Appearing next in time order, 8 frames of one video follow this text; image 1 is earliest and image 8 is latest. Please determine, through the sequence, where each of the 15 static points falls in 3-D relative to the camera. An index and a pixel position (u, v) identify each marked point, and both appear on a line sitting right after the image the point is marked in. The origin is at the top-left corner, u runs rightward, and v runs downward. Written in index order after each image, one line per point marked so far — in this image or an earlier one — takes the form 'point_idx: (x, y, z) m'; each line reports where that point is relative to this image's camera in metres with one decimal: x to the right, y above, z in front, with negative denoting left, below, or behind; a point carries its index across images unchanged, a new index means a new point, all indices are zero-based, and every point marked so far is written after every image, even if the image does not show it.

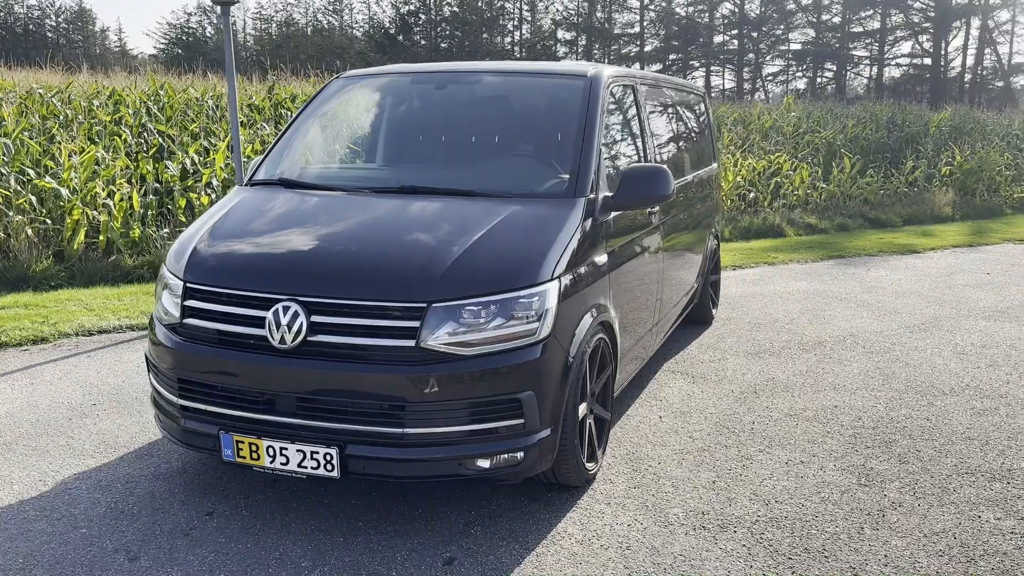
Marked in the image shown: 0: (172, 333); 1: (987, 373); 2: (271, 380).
0: (-1.2, -0.2, +3.0) m
1: (+2.6, -0.5, +4.8) m
2: (-0.8, -0.3, +2.8) m
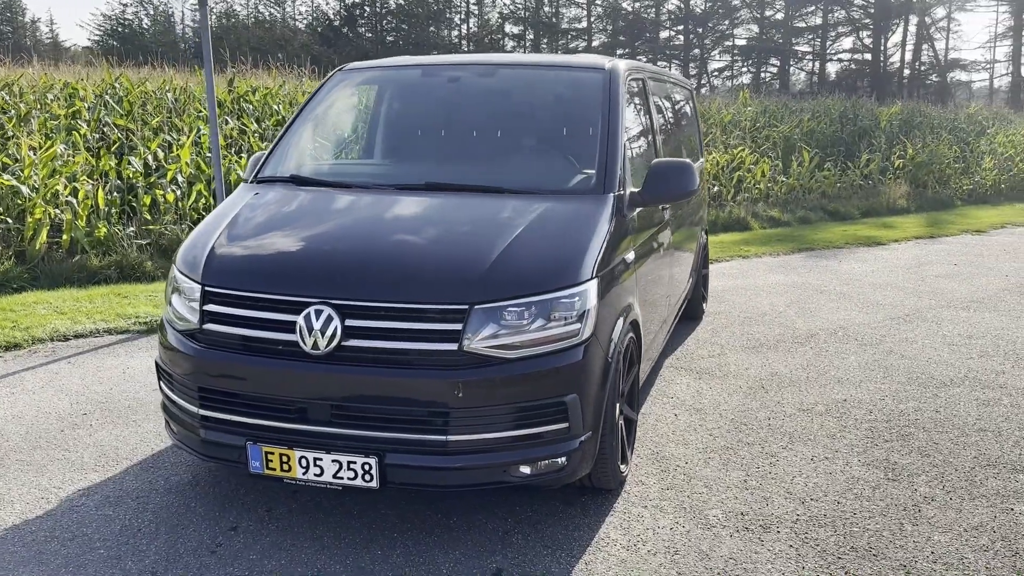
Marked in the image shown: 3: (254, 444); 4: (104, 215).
0: (-1.0, -0.2, +2.9) m
1: (+2.6, -0.4, +4.9) m
2: (-0.6, -0.3, +2.6) m
3: (-0.8, -0.5, +2.7) m
4: (-3.5, +0.6, +7.5) m
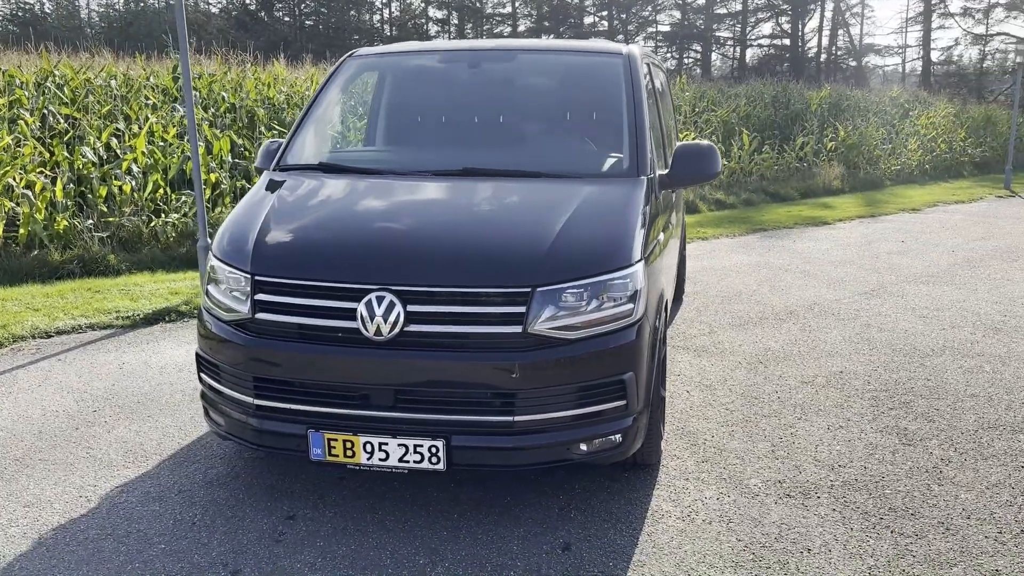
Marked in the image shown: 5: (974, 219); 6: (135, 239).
0: (-0.9, -0.1, +2.8) m
1: (+2.6, -0.3, +5.1) m
2: (-0.4, -0.3, +2.6) m
3: (-0.6, -0.4, +2.7) m
4: (-3.8, +0.7, +7.3) m
5: (+5.8, +0.9, +11.1) m
6: (-3.3, +0.4, +7.6) m
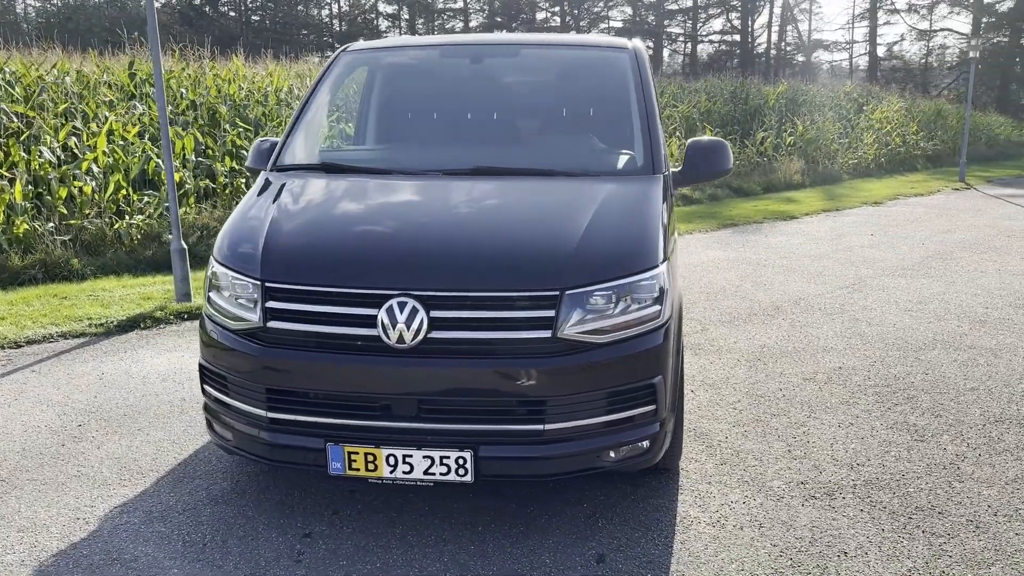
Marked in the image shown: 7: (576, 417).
0: (-0.8, -0.2, +2.7) m
1: (+2.6, -0.2, +5.2) m
2: (-0.4, -0.3, +2.5) m
3: (-0.5, -0.5, +2.6) m
4: (-3.9, +0.6, +7.0) m
5: (+5.5, +1.0, +11.3) m
6: (-3.5, +0.4, +7.3) m
7: (+0.2, -0.4, +2.6) m
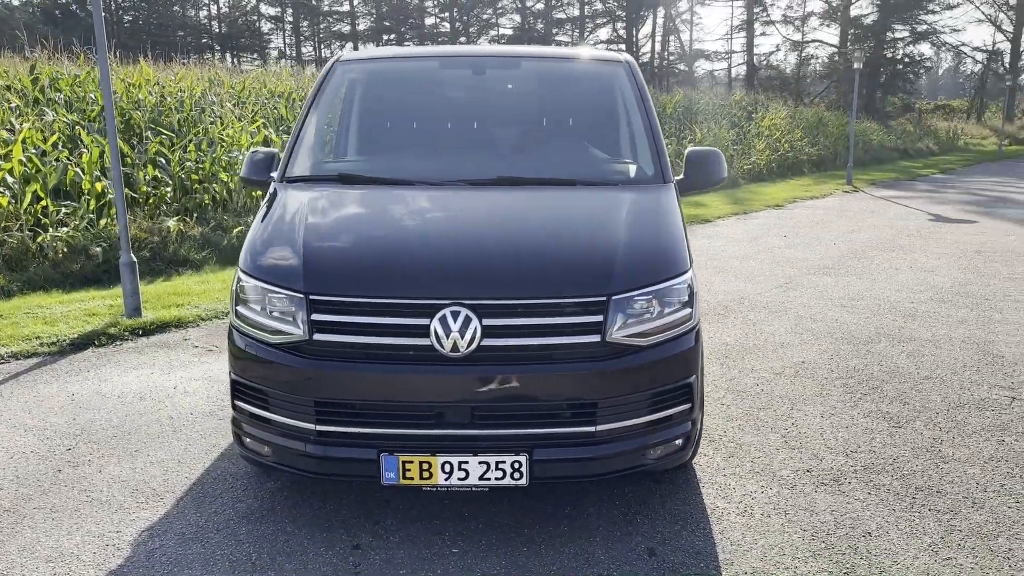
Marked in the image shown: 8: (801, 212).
0: (-0.7, -0.2, +2.7) m
1: (+2.3, -0.2, +5.6) m
2: (-0.2, -0.3, +2.5) m
3: (-0.4, -0.5, +2.6) m
4: (-4.3, +0.5, +6.5) m
5: (+4.4, +1.0, +12.0) m
6: (-3.9, +0.3, +6.9) m
7: (+0.3, -0.4, +2.7) m
8: (+4.0, +1.0, +12.1) m
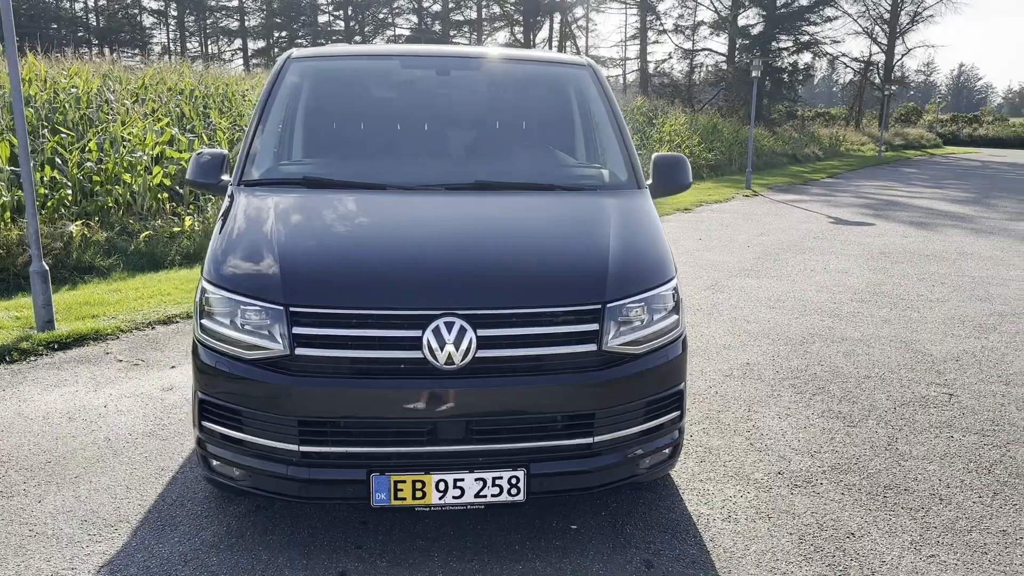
0: (-0.7, -0.2, +2.5) m
1: (+2.0, -0.2, +5.7) m
2: (-0.2, -0.3, +2.4) m
3: (-0.4, -0.5, +2.5) m
4: (-4.8, +0.4, +5.9) m
5: (+3.2, +1.0, +12.4) m
6: (-4.4, +0.2, +6.3) m
7: (+0.3, -0.4, +2.6) m
8: (+2.8, +1.0, +12.4) m
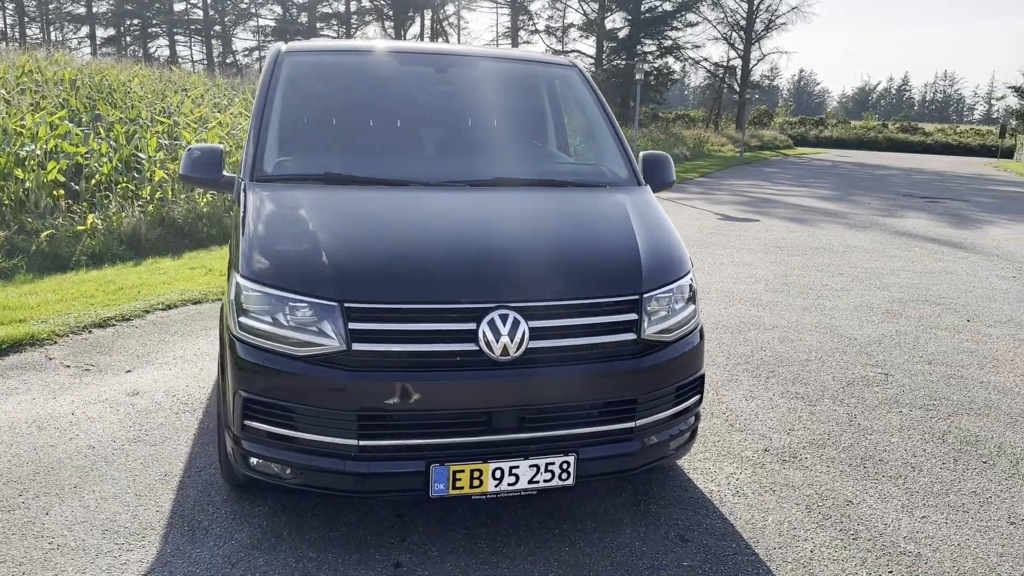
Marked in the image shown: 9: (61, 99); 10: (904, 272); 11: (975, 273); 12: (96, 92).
0: (-0.5, -0.2, +2.5) m
1: (+1.6, -0.2, +6.1) m
2: (0.0, -0.3, +2.5) m
3: (-0.2, -0.5, +2.5) m
4: (-5.1, +0.3, +5.2) m
5: (+1.8, +1.1, +12.8) m
6: (-4.8, +0.1, +5.7) m
7: (+0.4, -0.4, +2.8) m
8: (+1.4, +1.1, +12.8) m
9: (-4.9, +2.1, +9.6) m
10: (+3.5, +0.1, +7.9) m
11: (+4.2, +0.1, +7.9) m
12: (-5.0, +2.3, +10.5) m
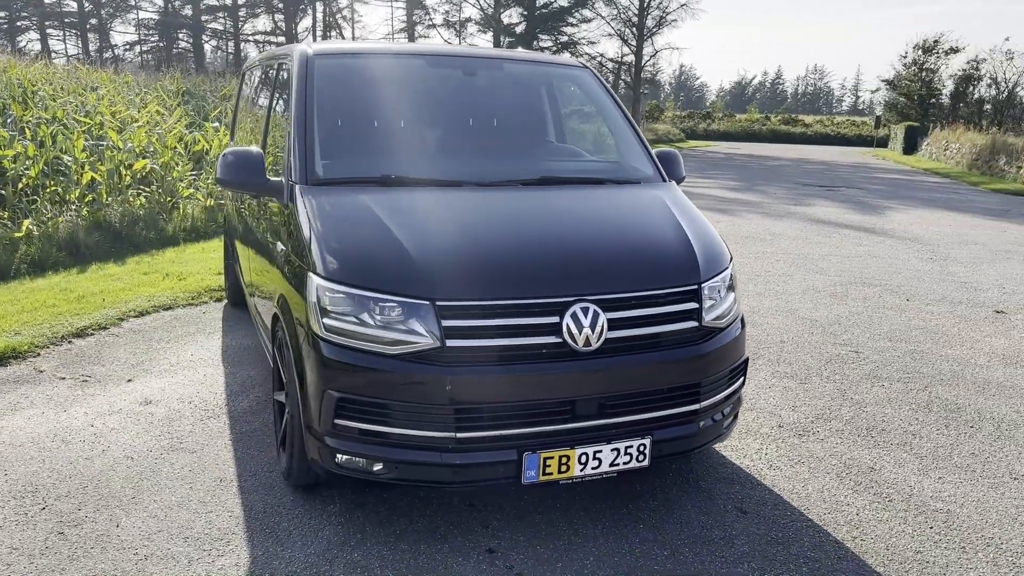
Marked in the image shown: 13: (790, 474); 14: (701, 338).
0: (-0.3, -0.2, +2.6) m
1: (+1.4, -0.1, +6.4) m
2: (+0.2, -0.3, +2.6) m
3: (0.0, -0.5, +2.6) m
4: (-5.2, +0.2, +4.7) m
5: (+0.7, +1.2, +13.1) m
6: (-4.9, 0.0, +5.2) m
7: (+0.7, -0.4, +2.9) m
8: (+0.3, +1.2, +13.0) m
9: (-5.6, +2.0, +9.0) m
10: (+3.1, +0.3, +8.4) m
11: (+3.7, +0.3, +8.5) m
12: (-5.7, +2.2, +9.9) m
13: (+1.0, -0.7, +3.3) m
14: (+0.6, -0.2, +2.9) m
